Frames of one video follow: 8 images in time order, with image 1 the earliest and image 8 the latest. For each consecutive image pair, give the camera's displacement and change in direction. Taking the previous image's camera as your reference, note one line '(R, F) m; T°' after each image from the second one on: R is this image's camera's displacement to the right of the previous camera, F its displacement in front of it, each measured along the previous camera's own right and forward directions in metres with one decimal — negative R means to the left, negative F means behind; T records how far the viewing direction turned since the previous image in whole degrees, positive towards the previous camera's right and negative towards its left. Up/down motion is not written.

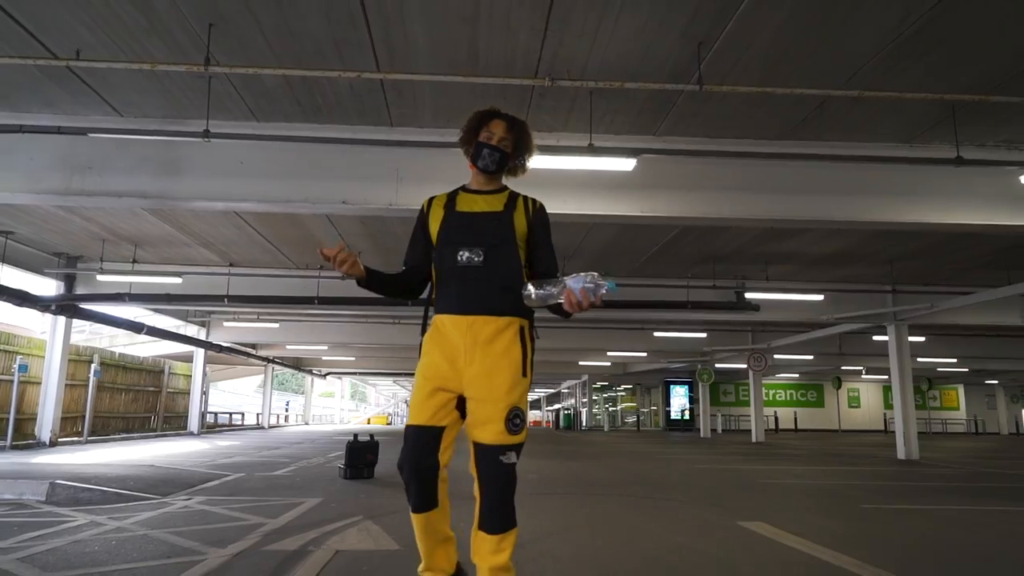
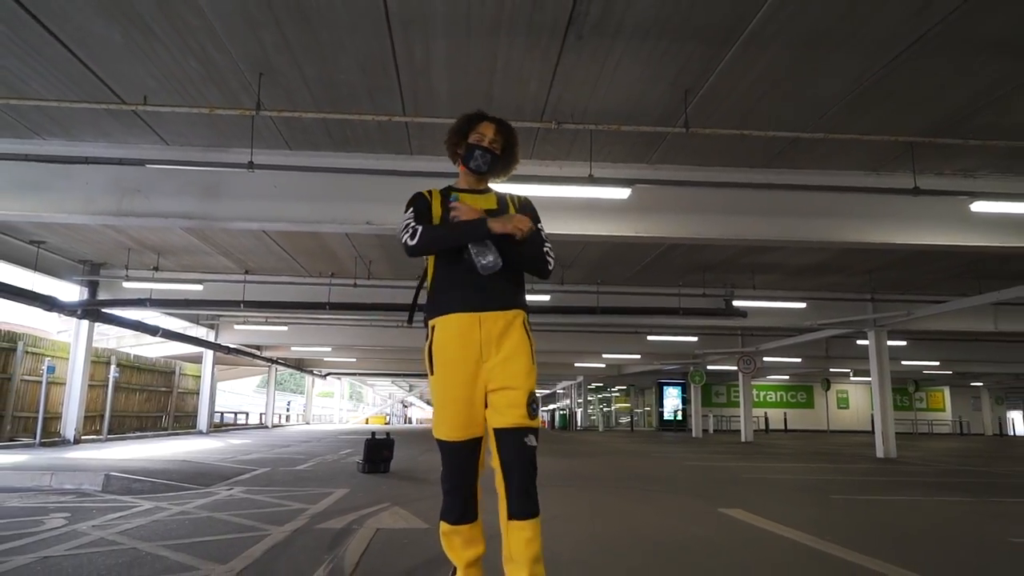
(-0.1, -0.8) m; 0°
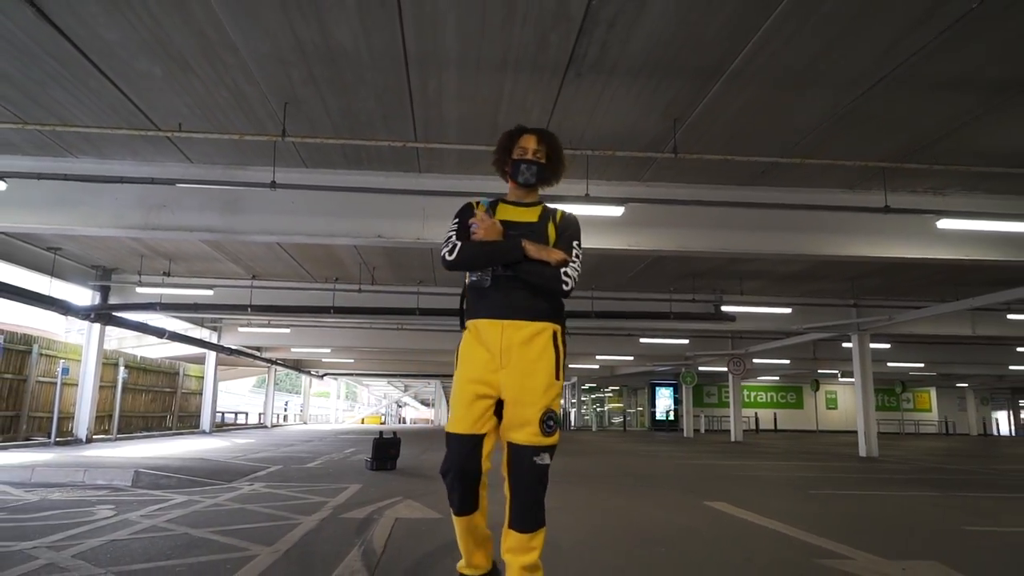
(-0.1, -0.6) m; +1°
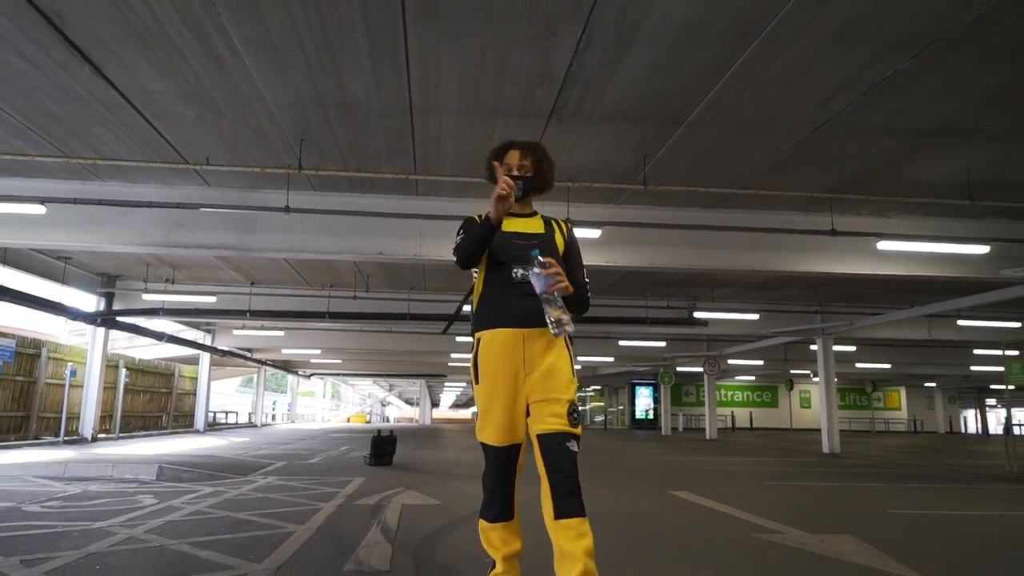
(-0.1, -1.0) m; +1°
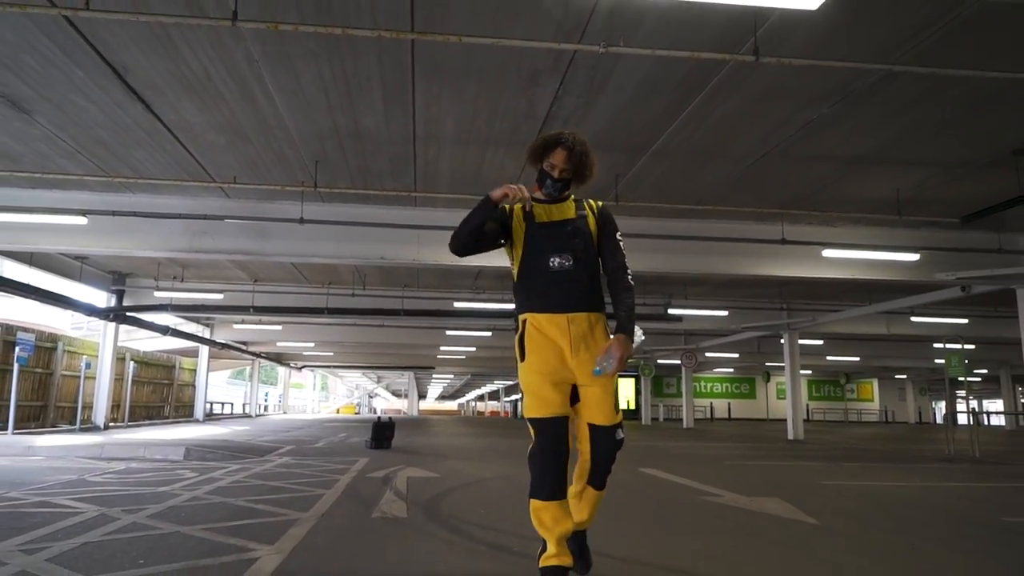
(0.0, -1.2) m; +1°
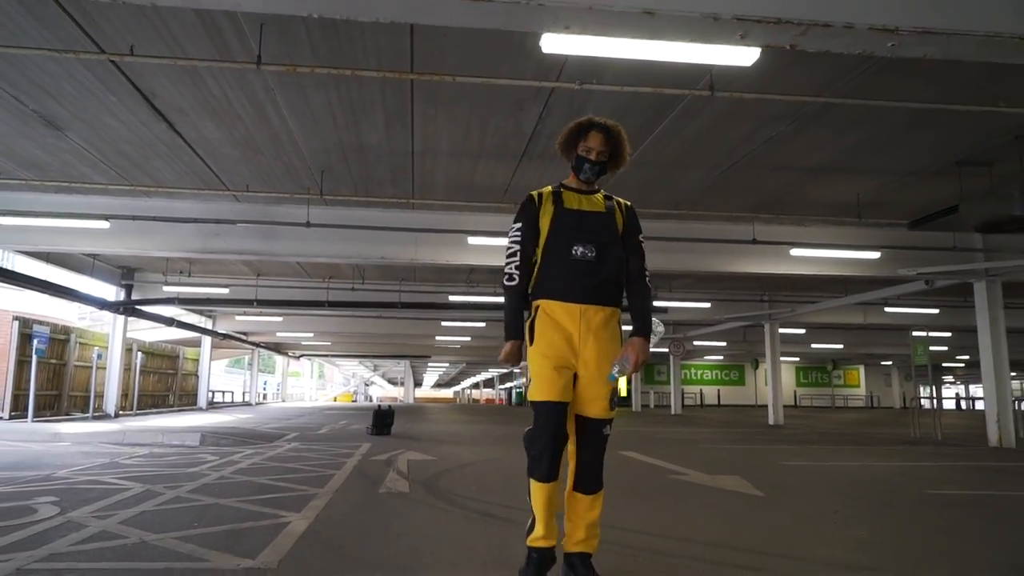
(+0.1, -0.8) m; 0°
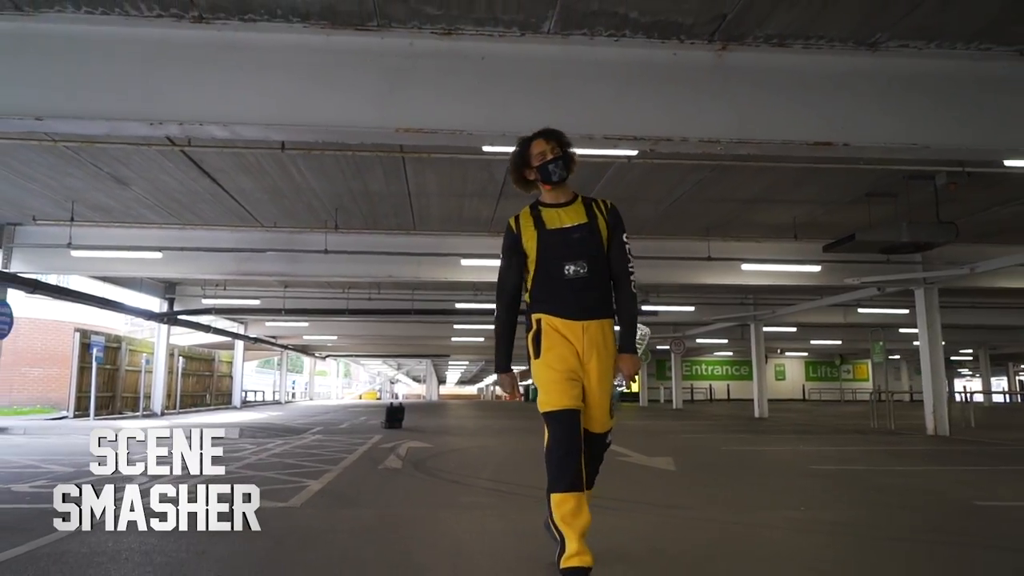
(+0.7, -1.9) m; -2°
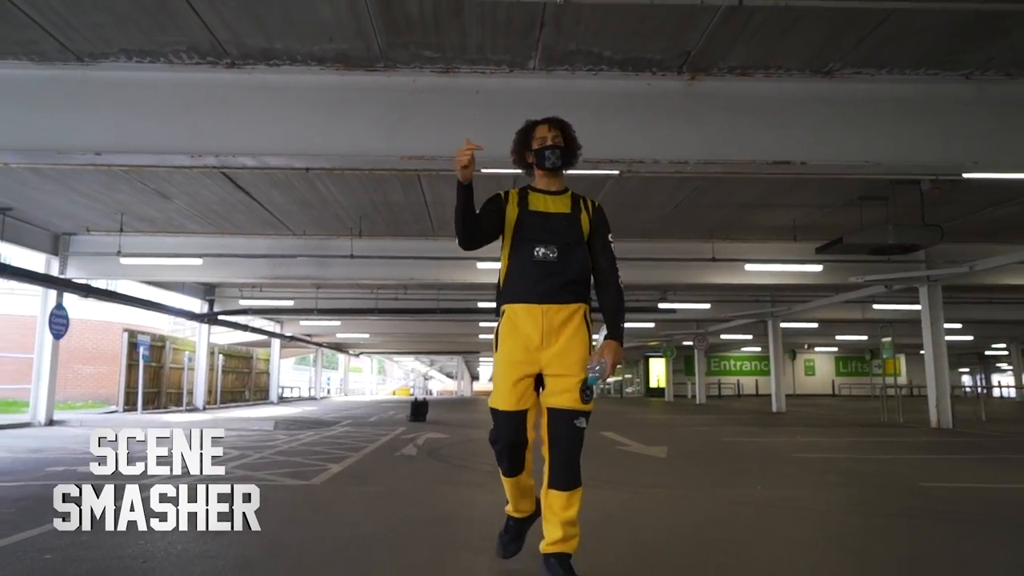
(+0.4, -0.8) m; -3°
